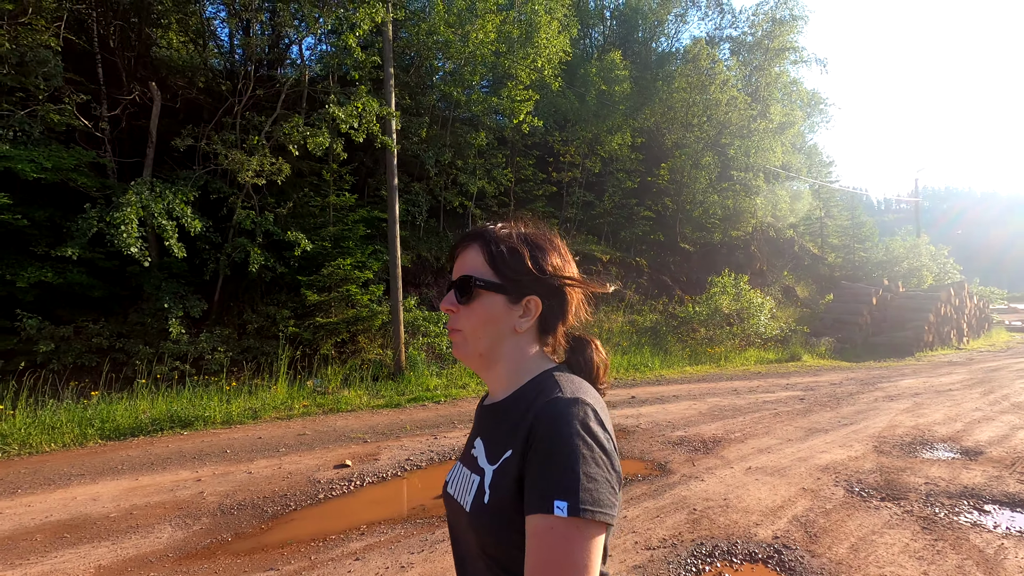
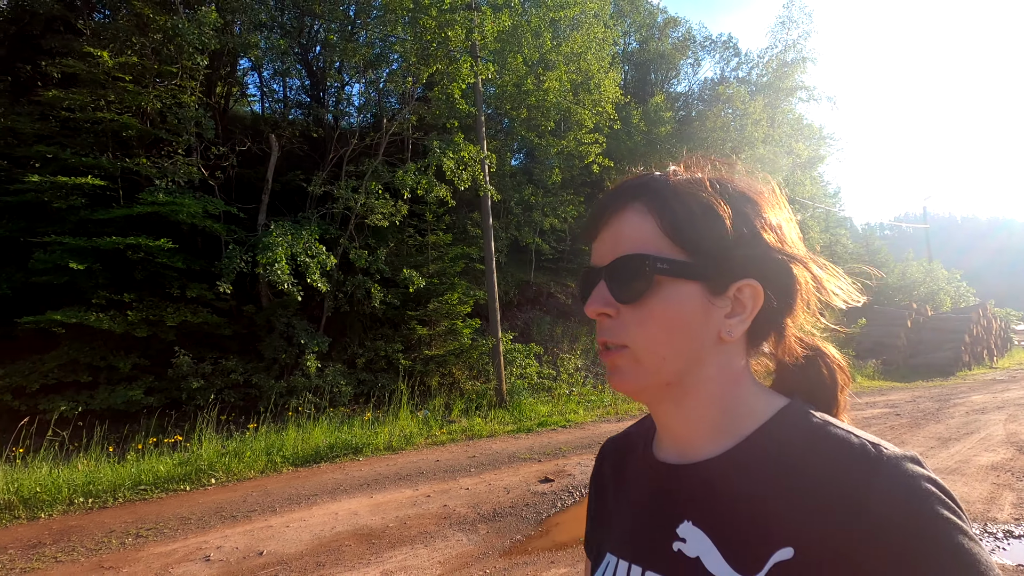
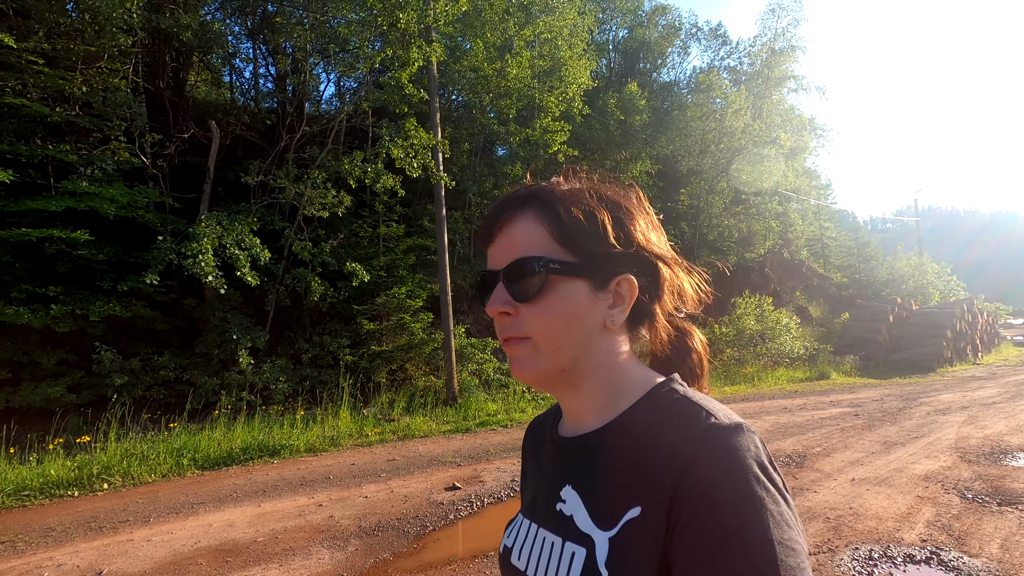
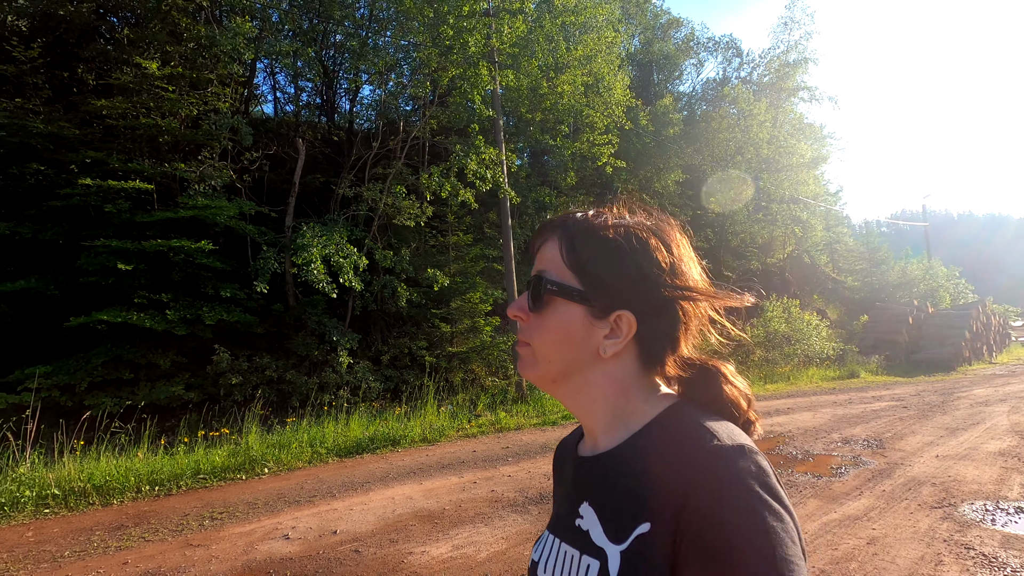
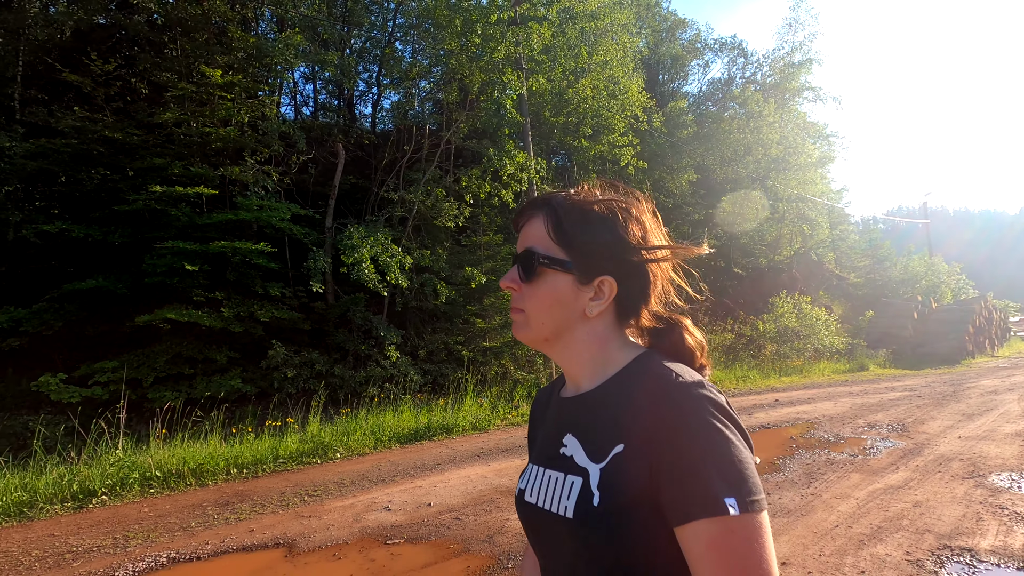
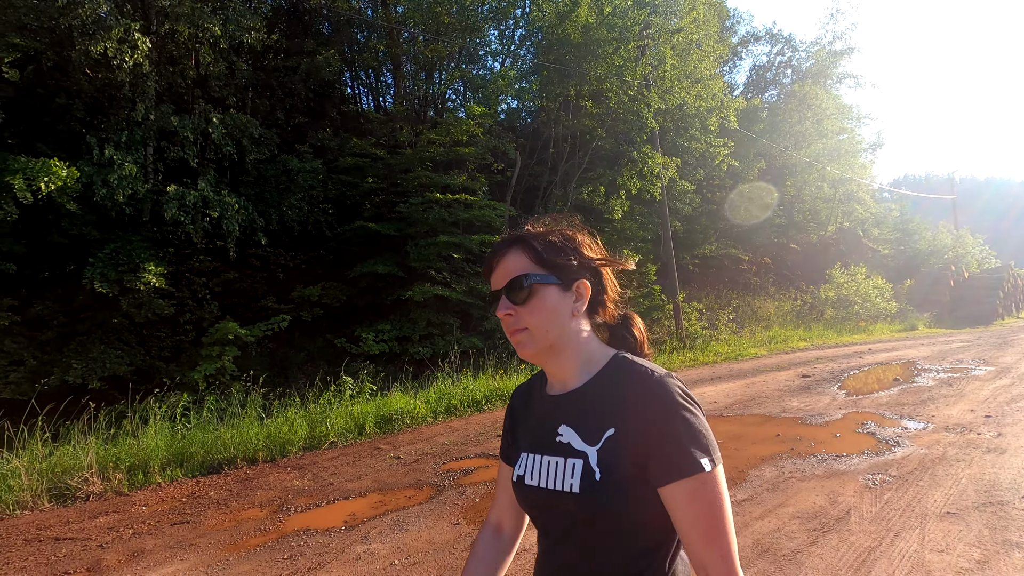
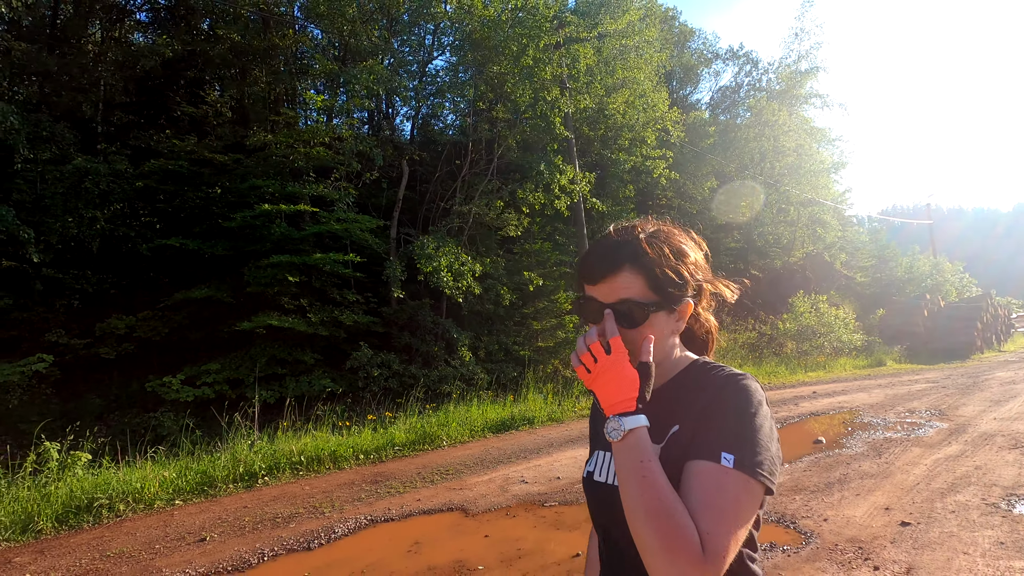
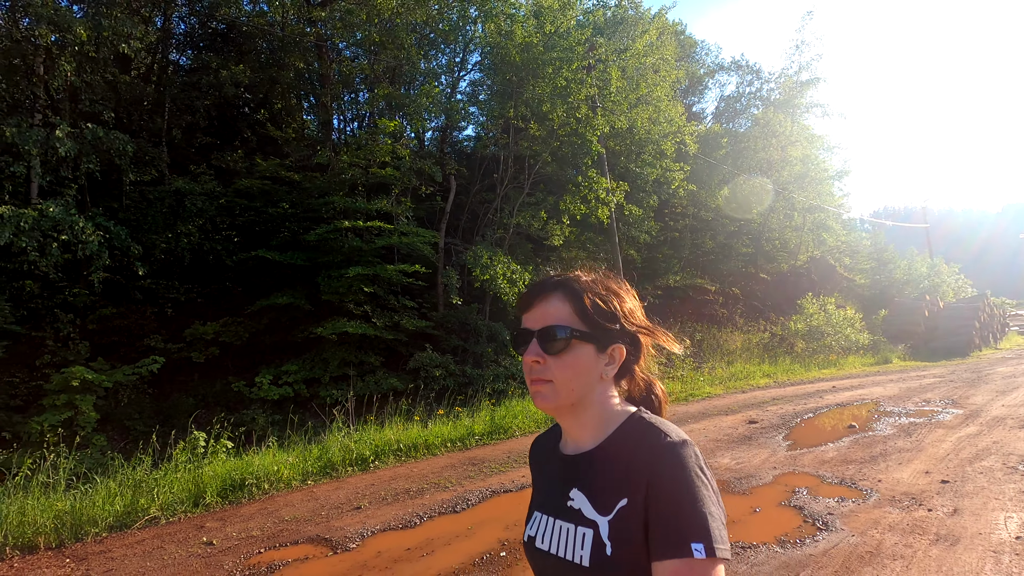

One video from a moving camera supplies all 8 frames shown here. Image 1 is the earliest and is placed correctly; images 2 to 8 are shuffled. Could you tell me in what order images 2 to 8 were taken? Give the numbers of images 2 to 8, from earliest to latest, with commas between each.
3, 2, 4, 5, 7, 8, 6
